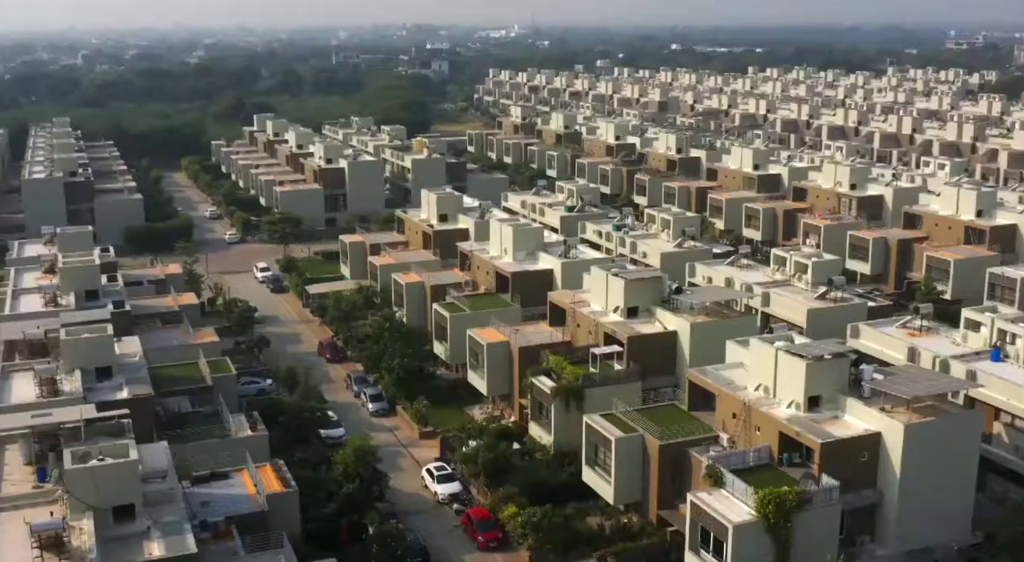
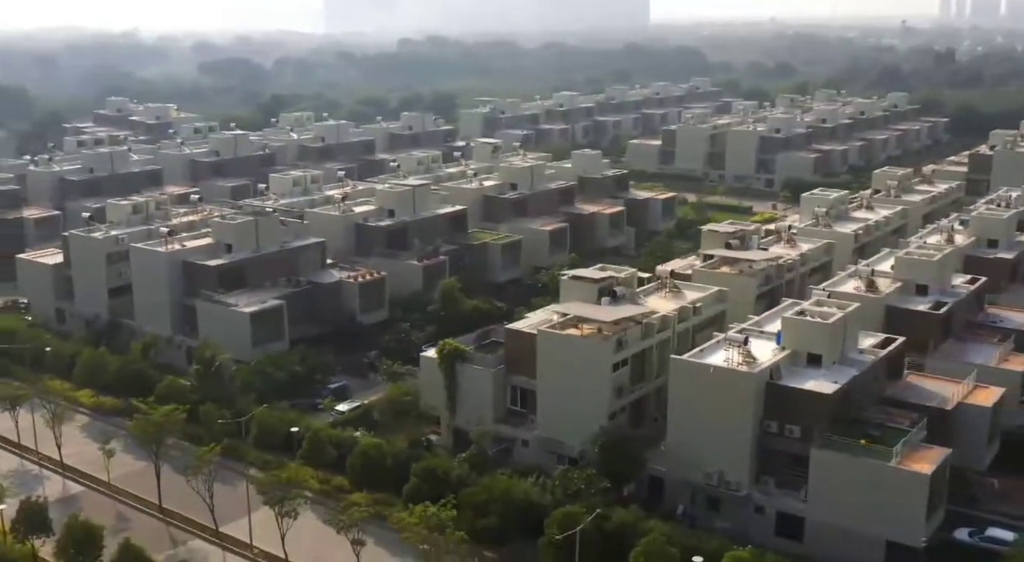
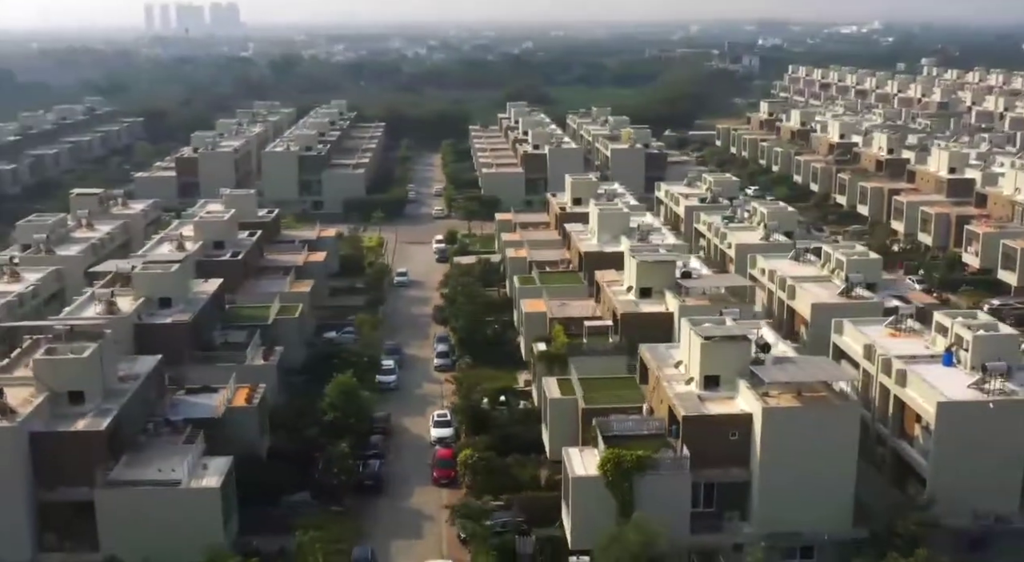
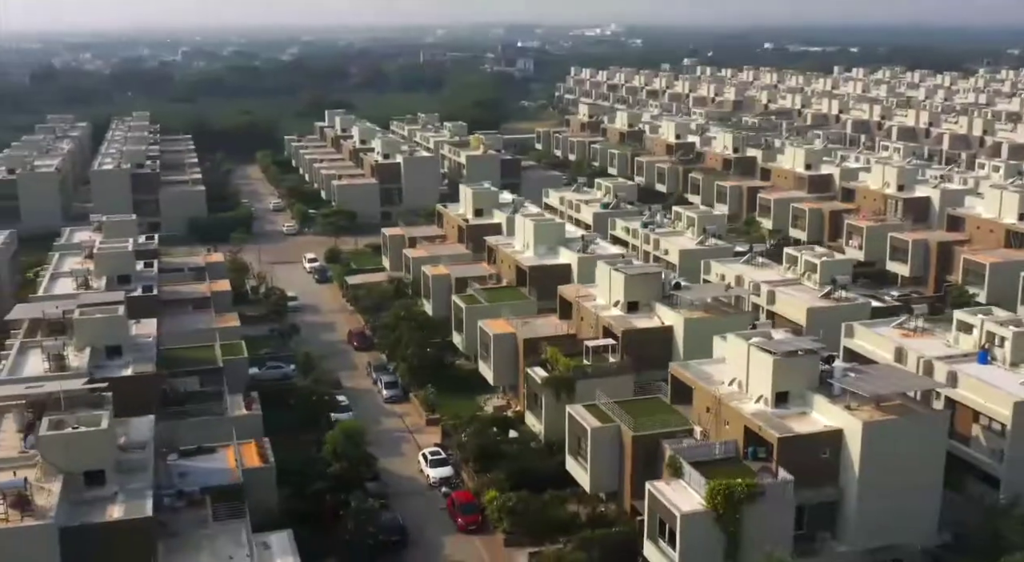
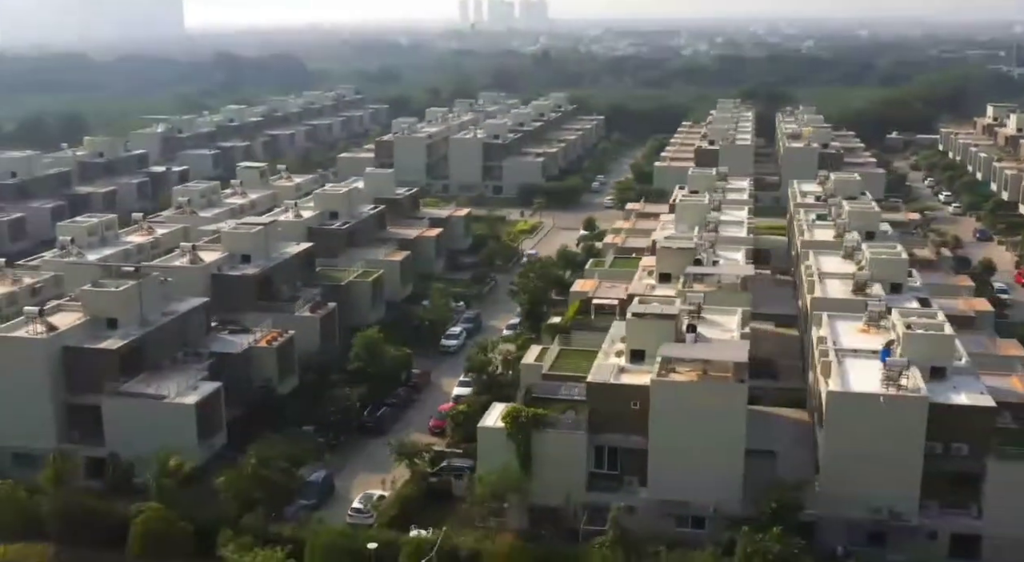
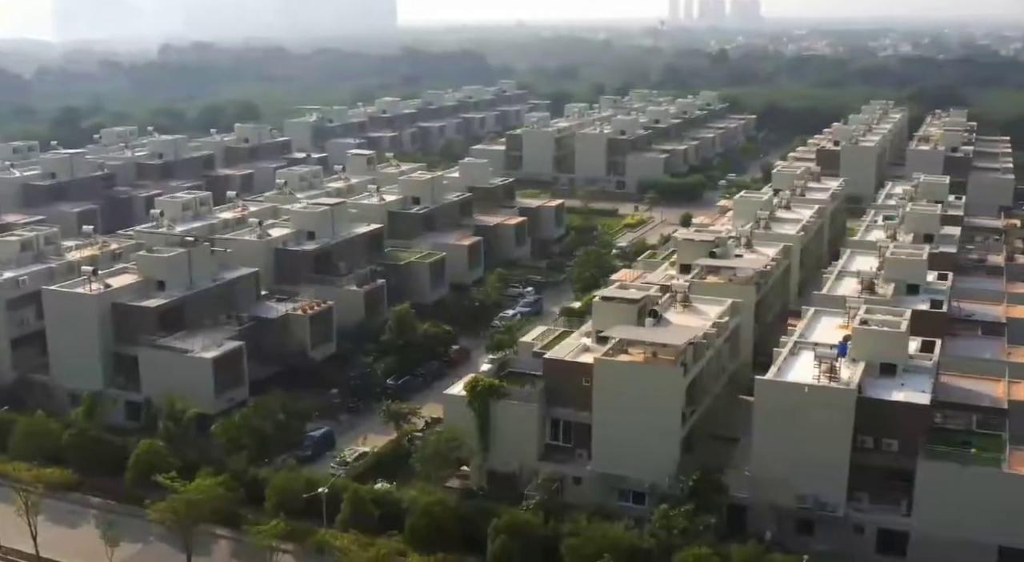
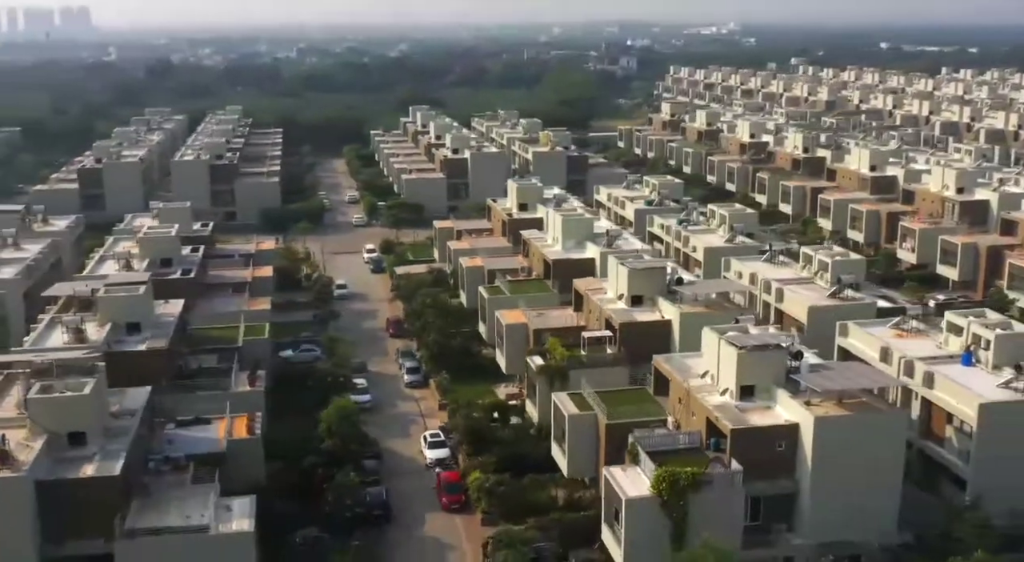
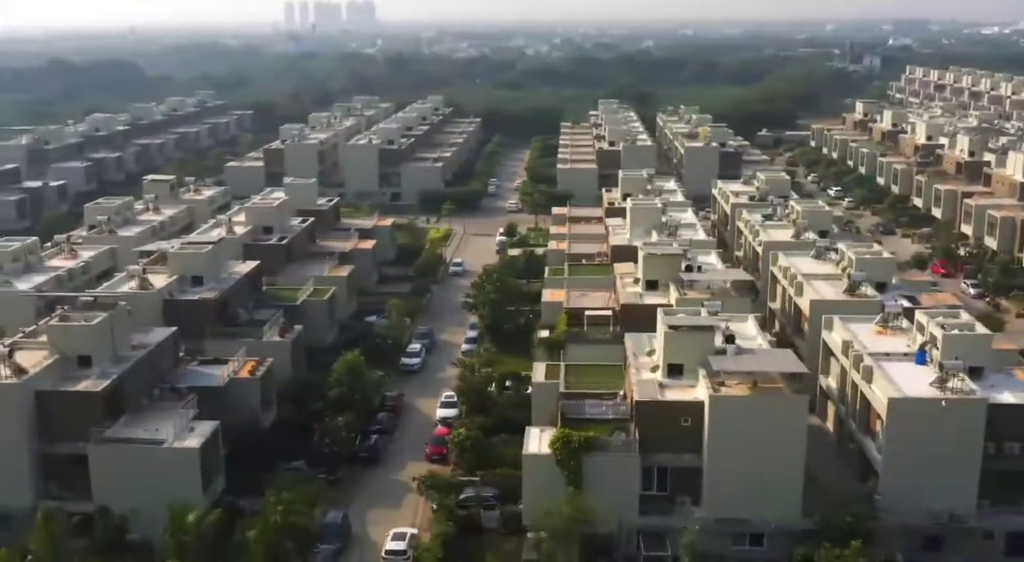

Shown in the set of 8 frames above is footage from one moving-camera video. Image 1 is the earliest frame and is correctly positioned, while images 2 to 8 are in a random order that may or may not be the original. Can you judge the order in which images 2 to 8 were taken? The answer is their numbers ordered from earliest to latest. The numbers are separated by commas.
4, 7, 3, 8, 5, 6, 2
